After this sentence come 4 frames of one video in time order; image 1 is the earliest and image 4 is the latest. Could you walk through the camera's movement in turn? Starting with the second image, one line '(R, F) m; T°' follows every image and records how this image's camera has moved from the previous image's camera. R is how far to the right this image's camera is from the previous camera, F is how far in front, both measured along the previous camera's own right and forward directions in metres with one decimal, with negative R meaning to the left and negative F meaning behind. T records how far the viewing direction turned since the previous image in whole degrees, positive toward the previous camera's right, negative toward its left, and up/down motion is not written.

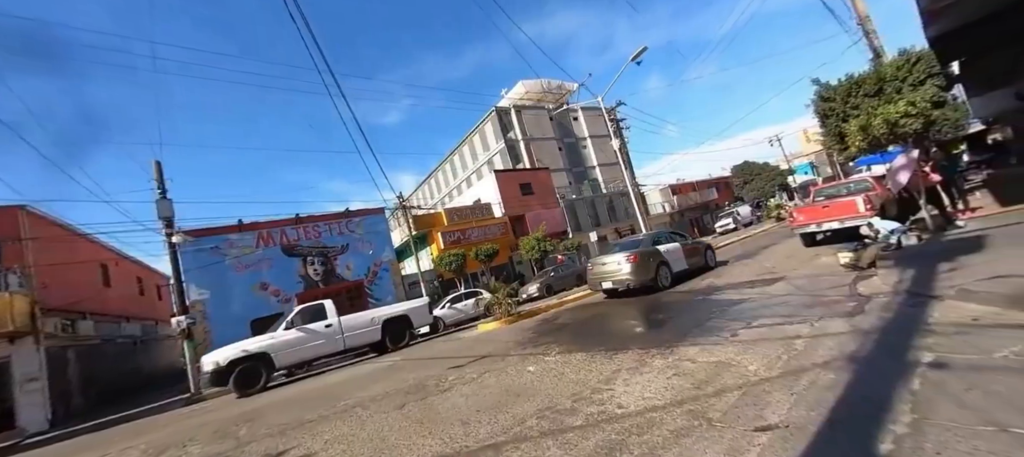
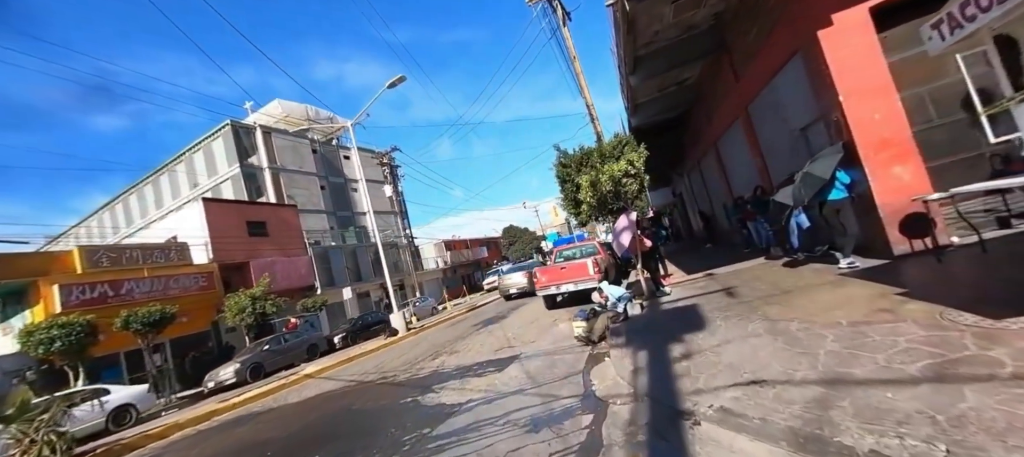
(+2.6, +3.0) m; +30°
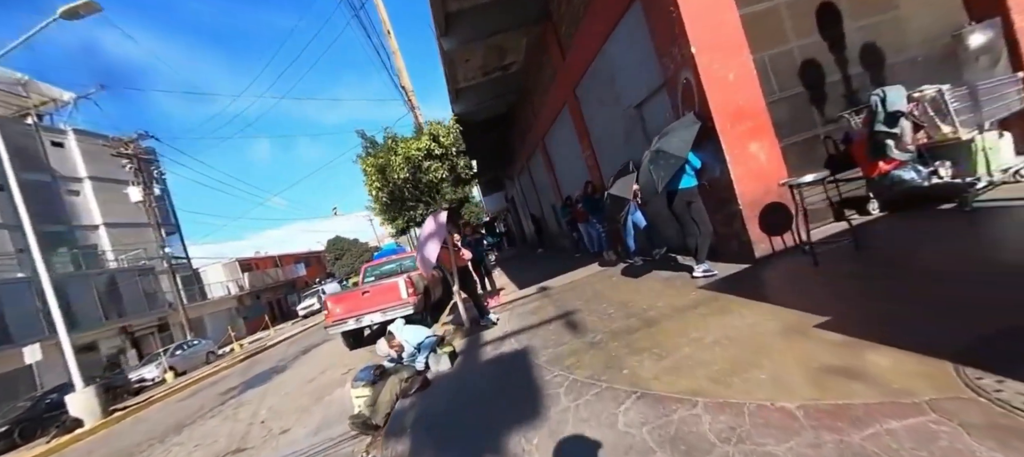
(+1.3, +2.7) m; +23°
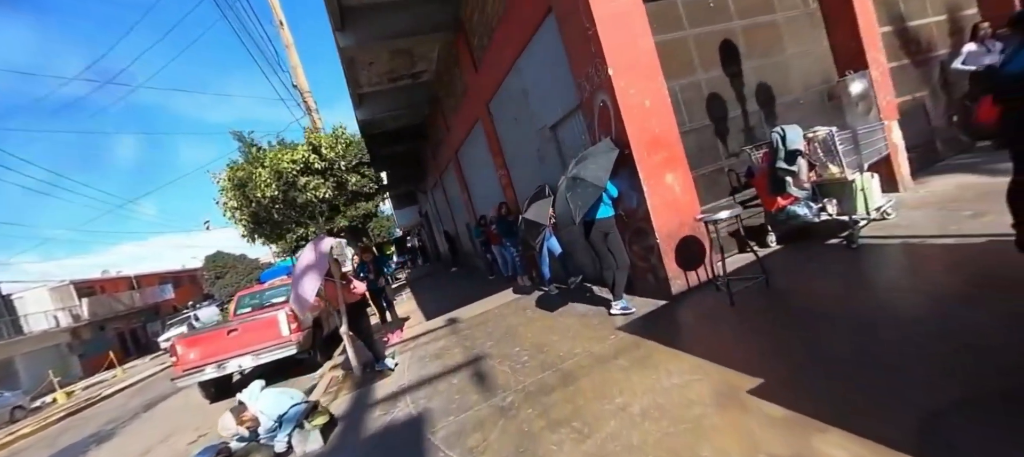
(+0.2, +0.7) m; +12°
